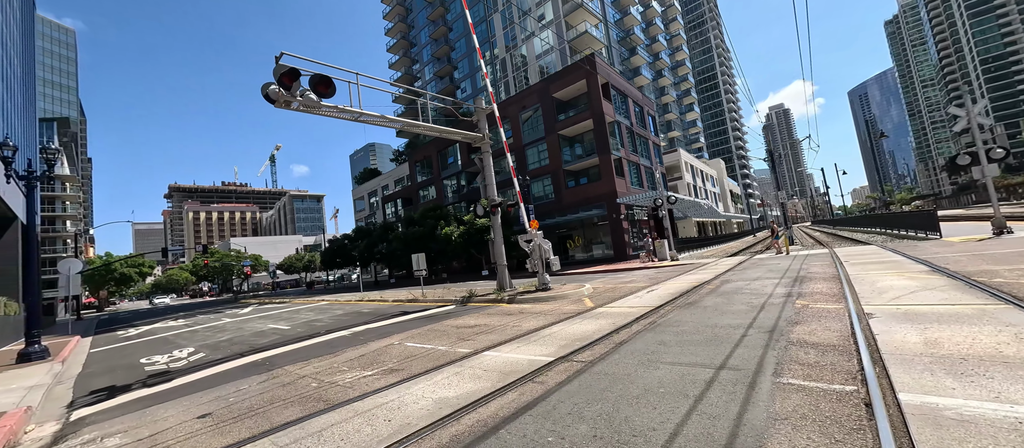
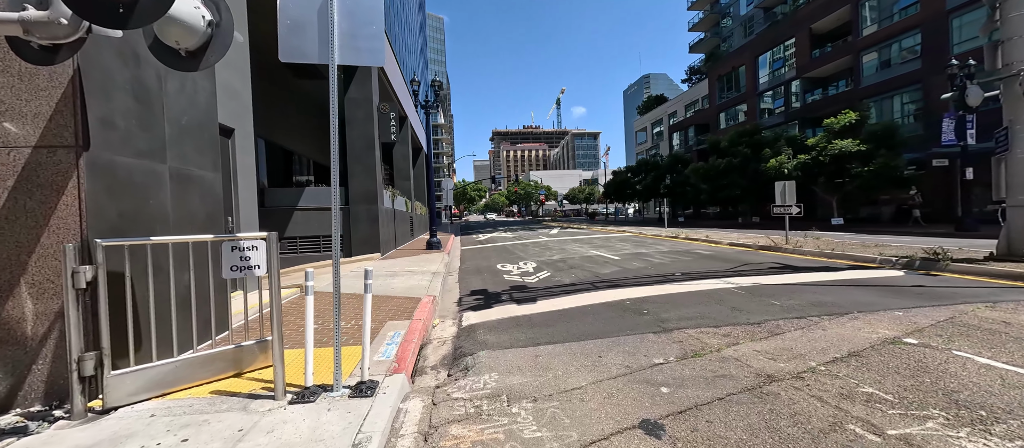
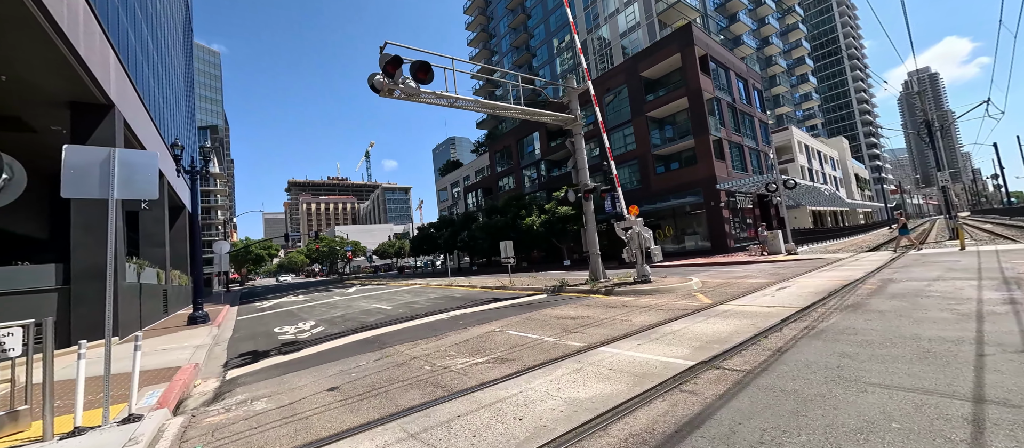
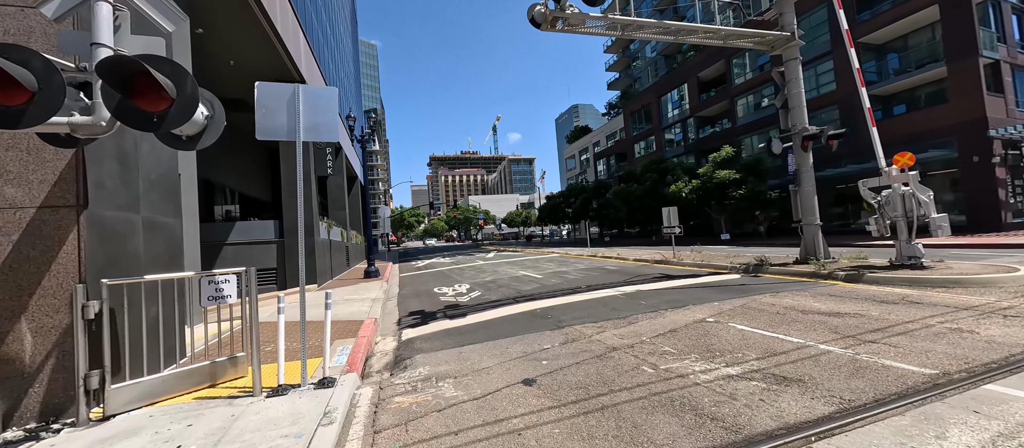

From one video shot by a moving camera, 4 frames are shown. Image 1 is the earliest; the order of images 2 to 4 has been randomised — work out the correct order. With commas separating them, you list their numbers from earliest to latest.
3, 4, 2
